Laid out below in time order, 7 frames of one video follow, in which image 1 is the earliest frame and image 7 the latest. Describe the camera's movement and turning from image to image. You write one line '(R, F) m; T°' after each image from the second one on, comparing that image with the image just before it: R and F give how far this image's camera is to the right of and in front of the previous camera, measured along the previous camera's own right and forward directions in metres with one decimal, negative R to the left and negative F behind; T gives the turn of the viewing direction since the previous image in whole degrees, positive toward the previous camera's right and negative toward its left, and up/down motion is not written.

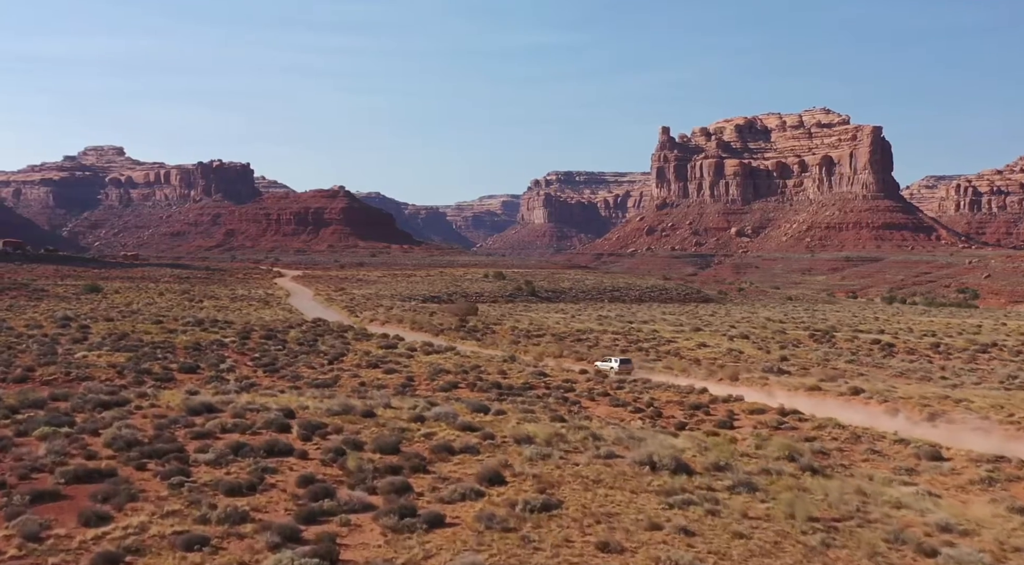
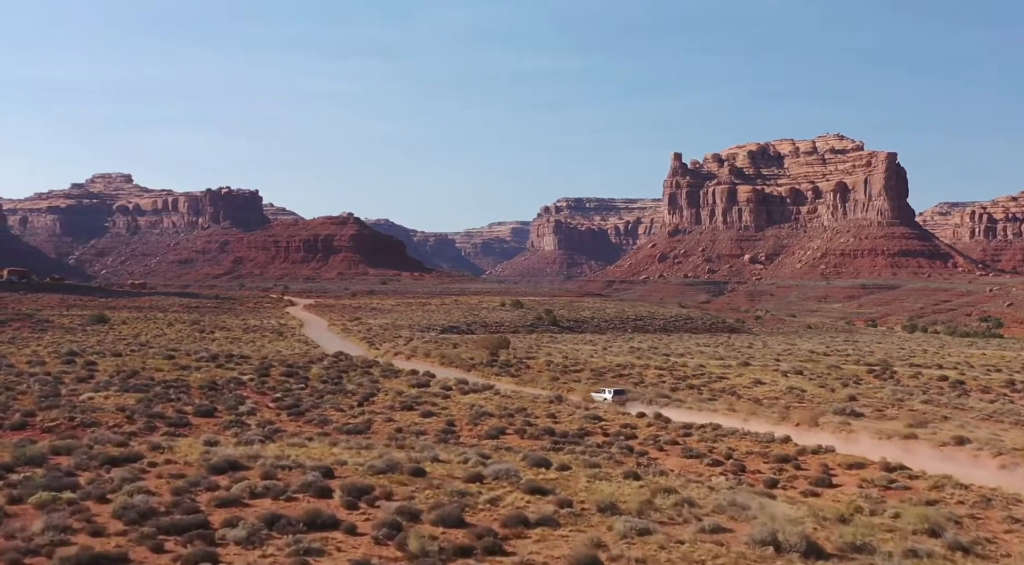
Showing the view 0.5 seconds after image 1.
(-1.3, +3.1) m; 0°
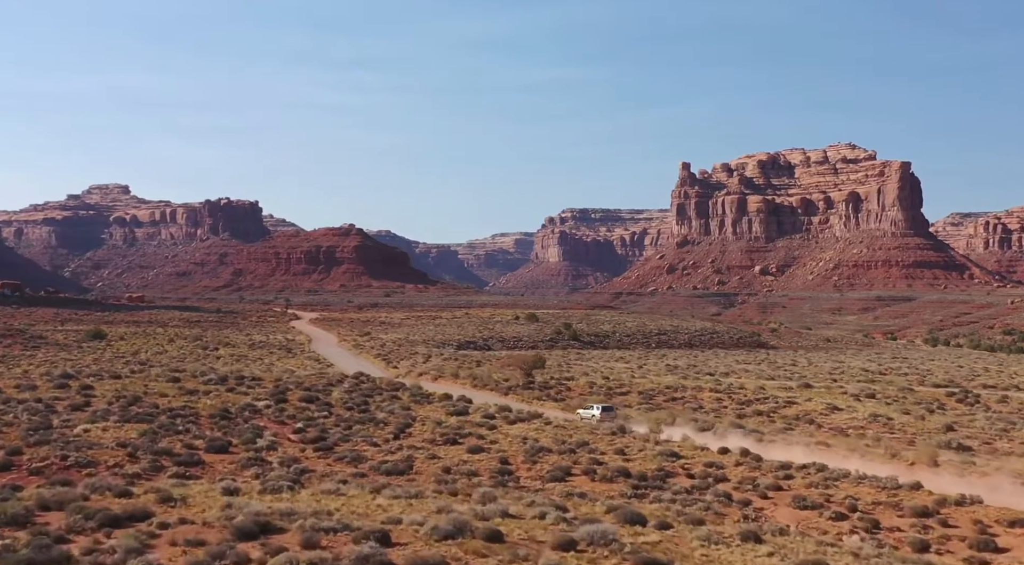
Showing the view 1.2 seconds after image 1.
(-1.6, +4.1) m; 0°
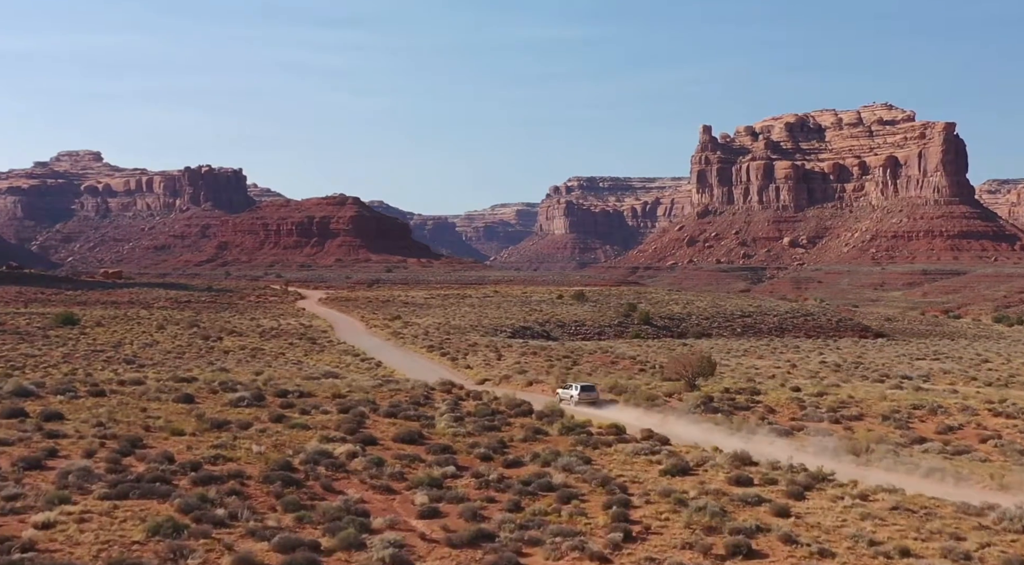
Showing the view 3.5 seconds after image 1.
(-5.2, +13.5) m; +1°
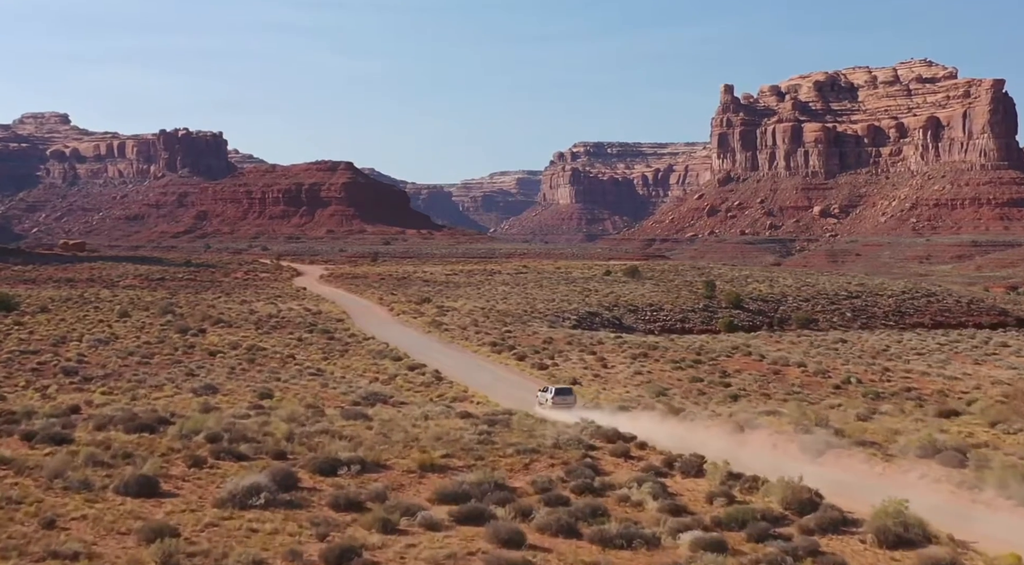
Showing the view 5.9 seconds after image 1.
(-3.8, +13.6) m; +1°
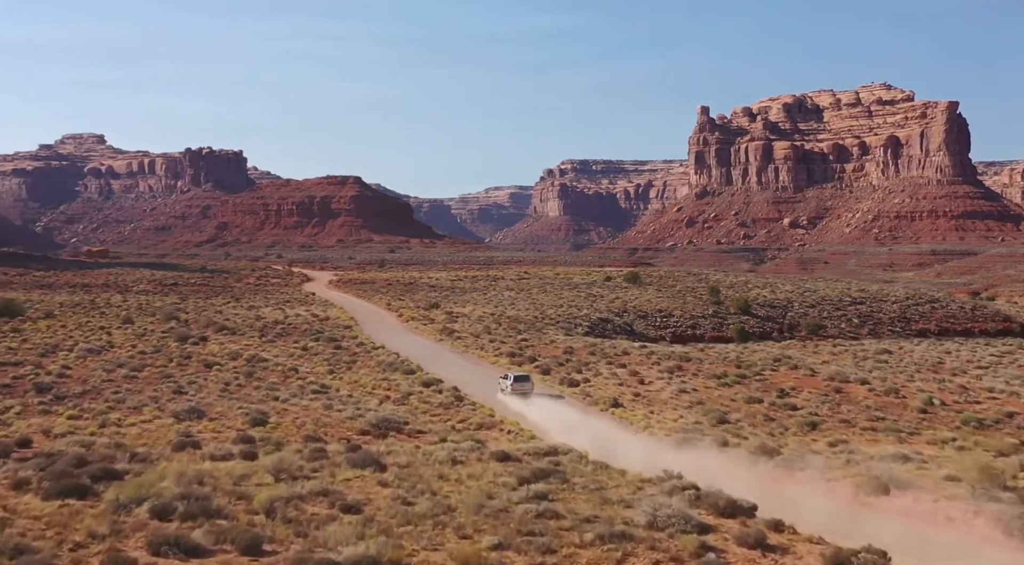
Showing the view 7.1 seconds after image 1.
(-0.6, +2.8) m; 0°
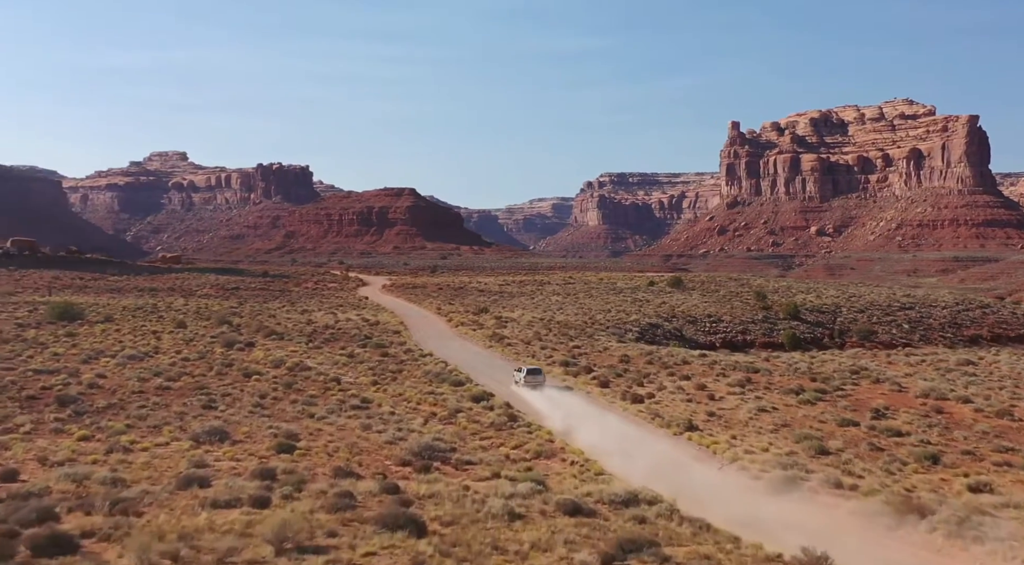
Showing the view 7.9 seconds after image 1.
(-0.2, +2.3) m; -3°
